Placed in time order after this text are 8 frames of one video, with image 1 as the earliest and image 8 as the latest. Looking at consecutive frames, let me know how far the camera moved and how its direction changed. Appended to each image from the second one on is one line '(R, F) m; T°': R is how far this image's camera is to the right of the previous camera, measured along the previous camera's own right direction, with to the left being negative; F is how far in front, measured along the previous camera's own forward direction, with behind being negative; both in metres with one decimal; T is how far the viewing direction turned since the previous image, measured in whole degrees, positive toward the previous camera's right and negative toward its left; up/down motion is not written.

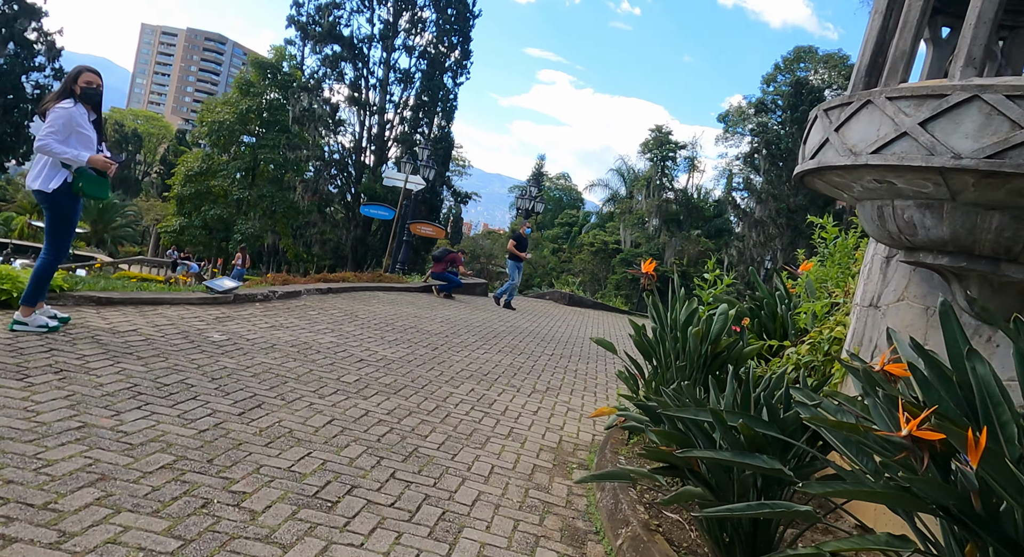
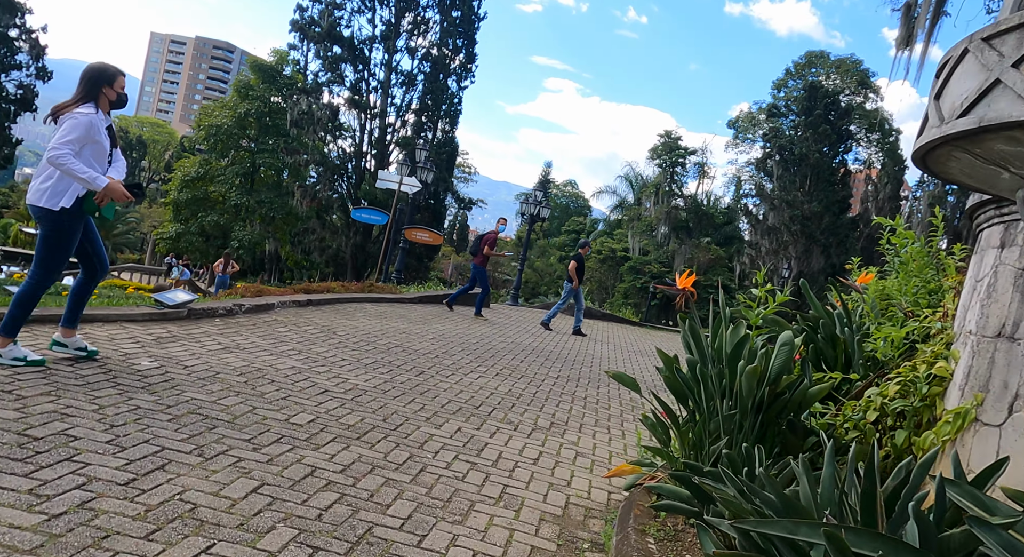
(+0.1, +1.0) m; -1°
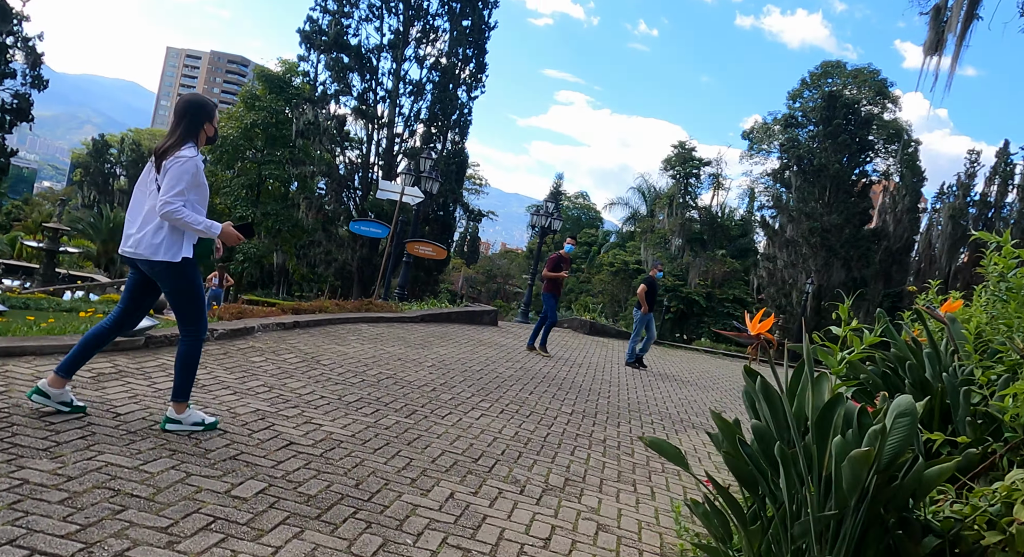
(0.0, +0.9) m; -1°
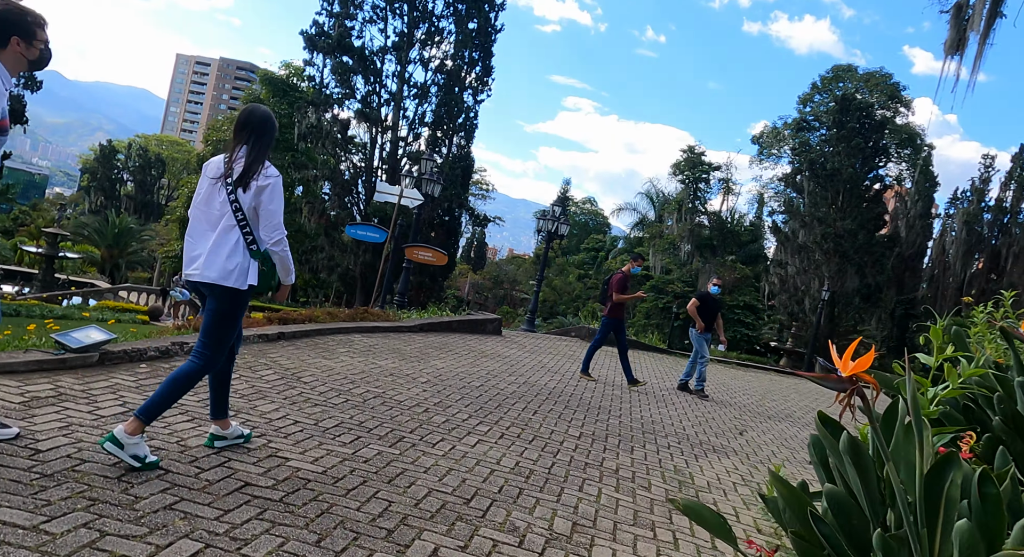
(0.0, +0.6) m; -1°
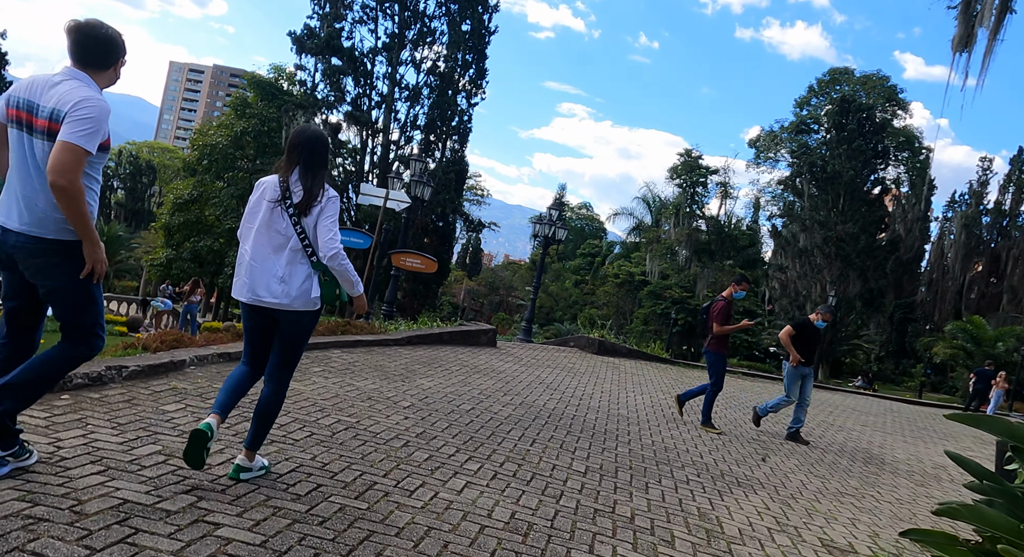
(0.0, +0.8) m; 0°
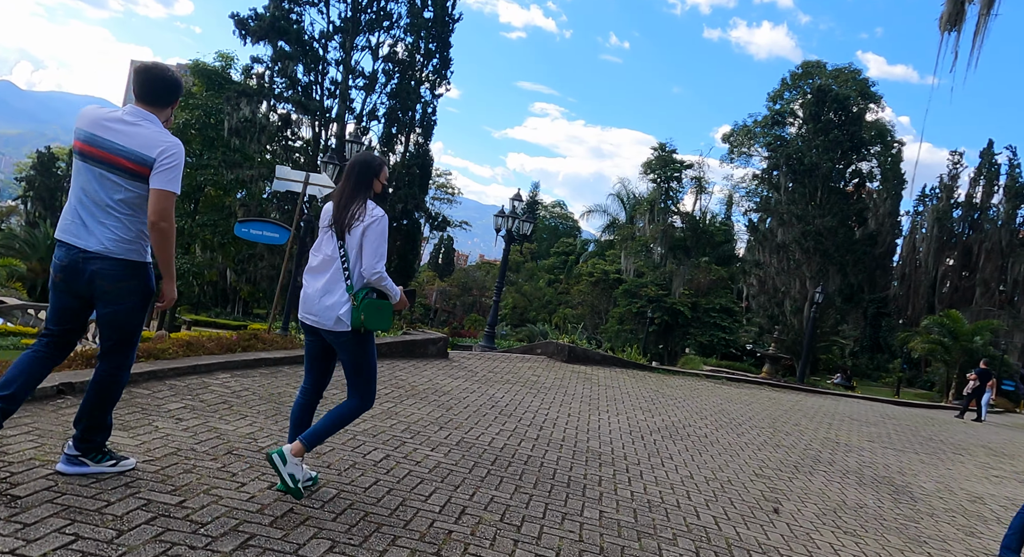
(+0.3, +1.7) m; +2°
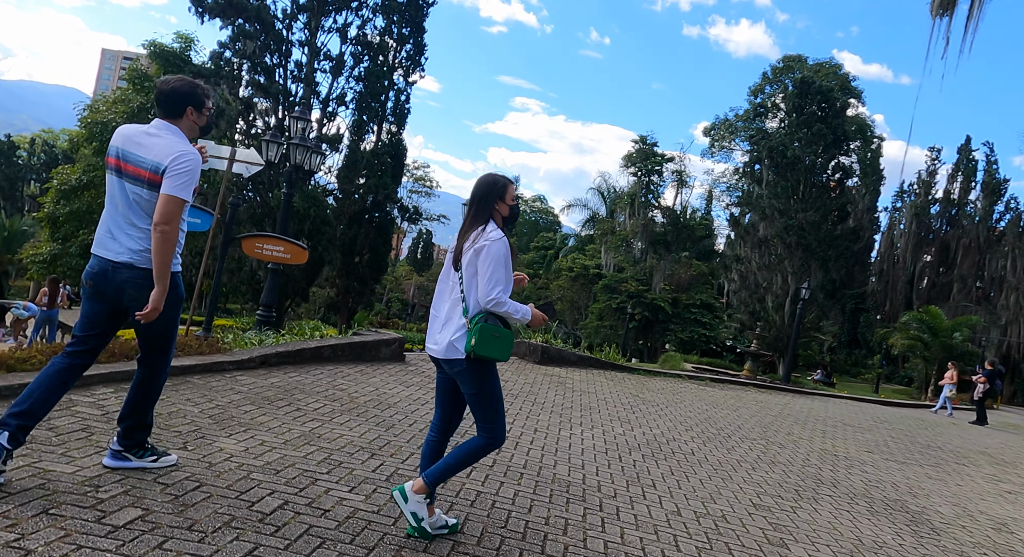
(+0.2, +1.1) m; +1°
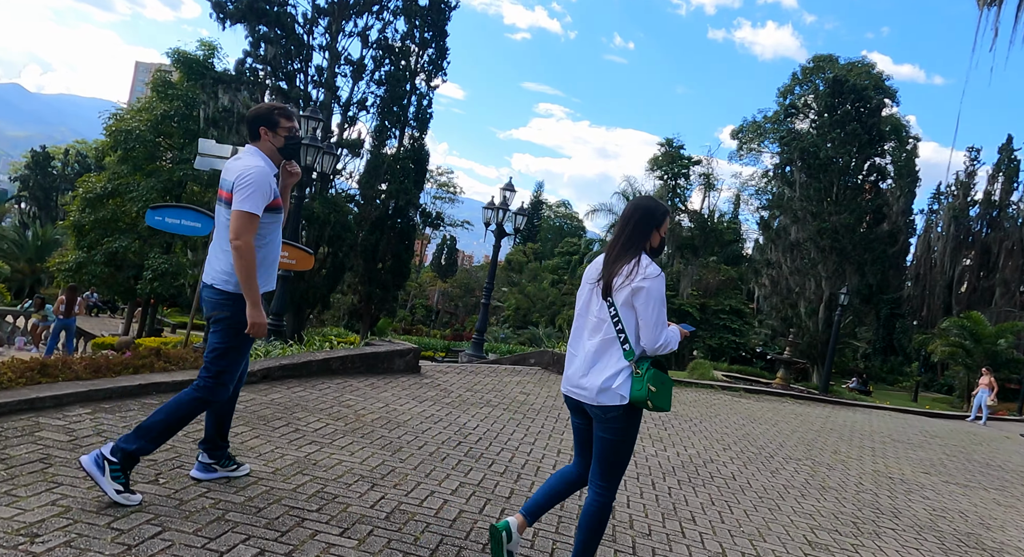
(0.0, +0.6) m; -2°
